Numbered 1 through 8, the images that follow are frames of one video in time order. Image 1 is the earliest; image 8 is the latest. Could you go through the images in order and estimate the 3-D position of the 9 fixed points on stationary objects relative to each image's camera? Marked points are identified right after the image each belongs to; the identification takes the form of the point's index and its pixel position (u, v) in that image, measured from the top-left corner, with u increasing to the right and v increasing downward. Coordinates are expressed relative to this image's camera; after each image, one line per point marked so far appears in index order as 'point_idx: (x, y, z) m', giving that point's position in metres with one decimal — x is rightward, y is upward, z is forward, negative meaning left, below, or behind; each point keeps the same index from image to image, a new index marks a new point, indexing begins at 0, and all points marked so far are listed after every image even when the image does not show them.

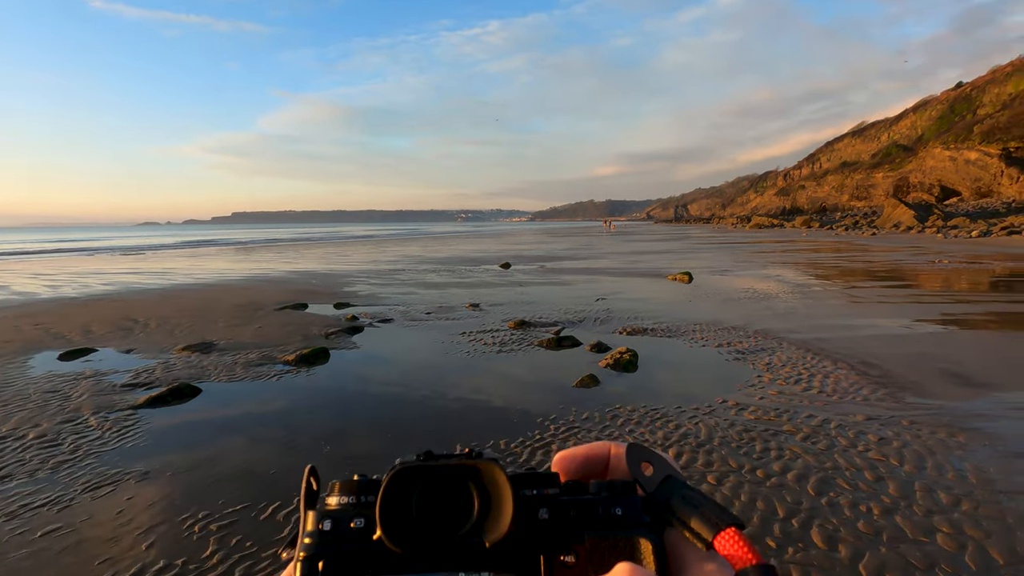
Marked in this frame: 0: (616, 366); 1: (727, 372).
0: (+1.7, -1.3, +9.8) m
1: (+3.3, -1.3, +9.4) m
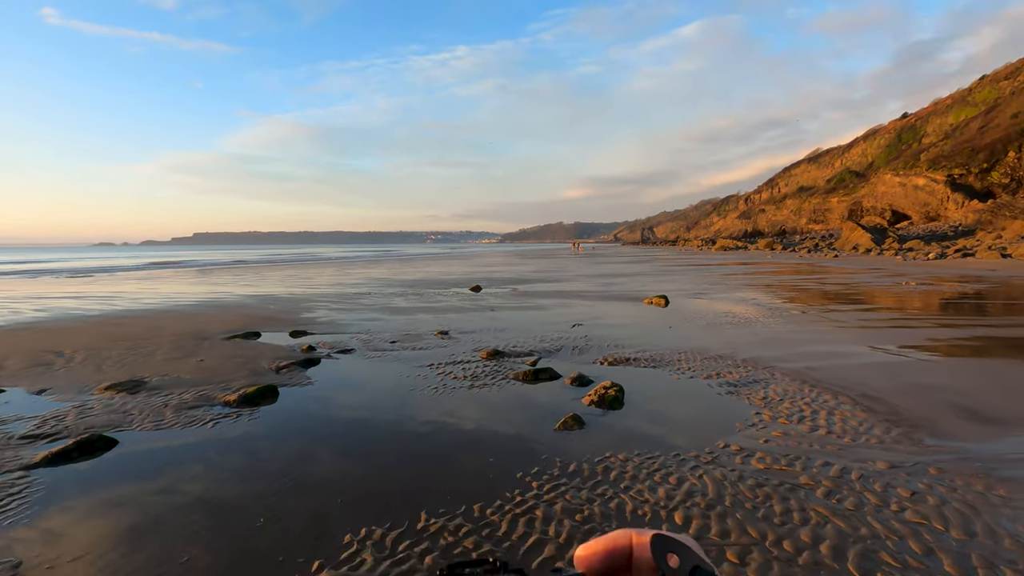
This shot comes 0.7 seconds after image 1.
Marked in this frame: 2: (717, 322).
0: (+1.3, -1.7, +8.8) m
1: (+3.0, -1.7, +8.5) m
2: (+5.4, -0.9, +15.8) m
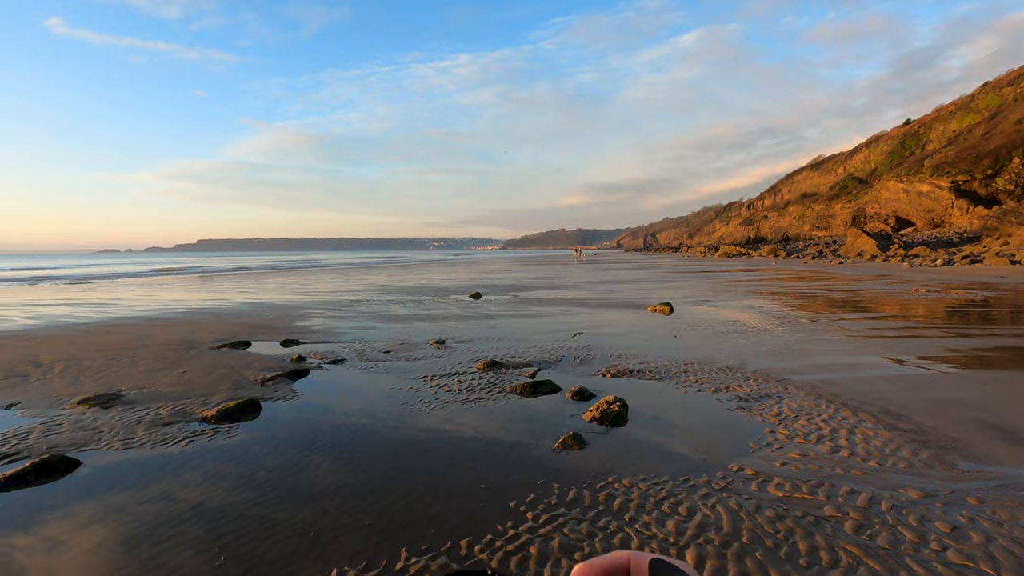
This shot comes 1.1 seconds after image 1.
0: (+1.2, -1.8, +8.2) m
1: (+2.9, -1.8, +8.0) m
2: (+5.3, -1.1, +15.2) m
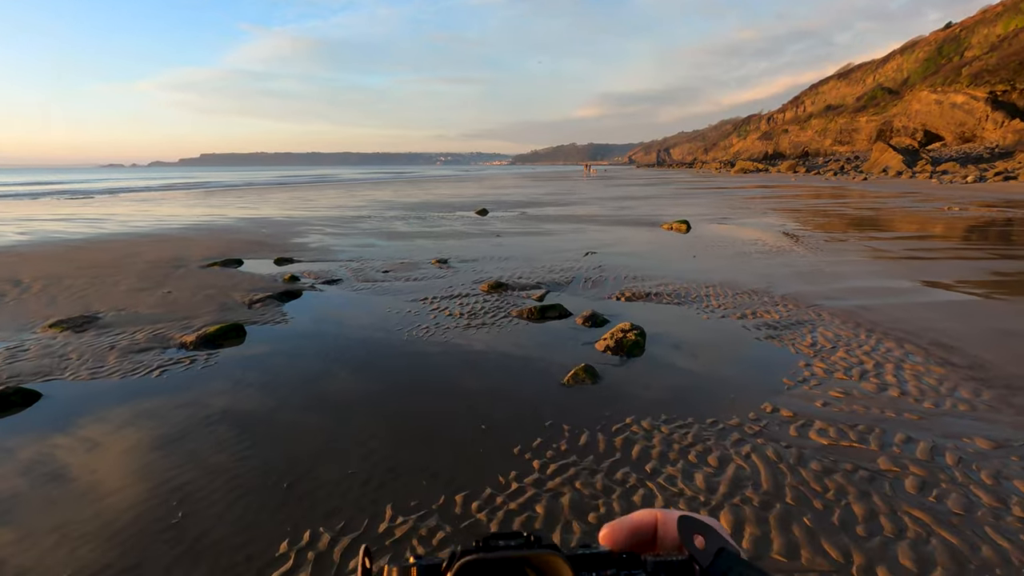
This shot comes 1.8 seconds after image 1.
0: (+1.3, -0.8, +7.5) m
1: (+3.0, -0.8, +7.2) m
2: (+5.5, +0.9, +14.2) m
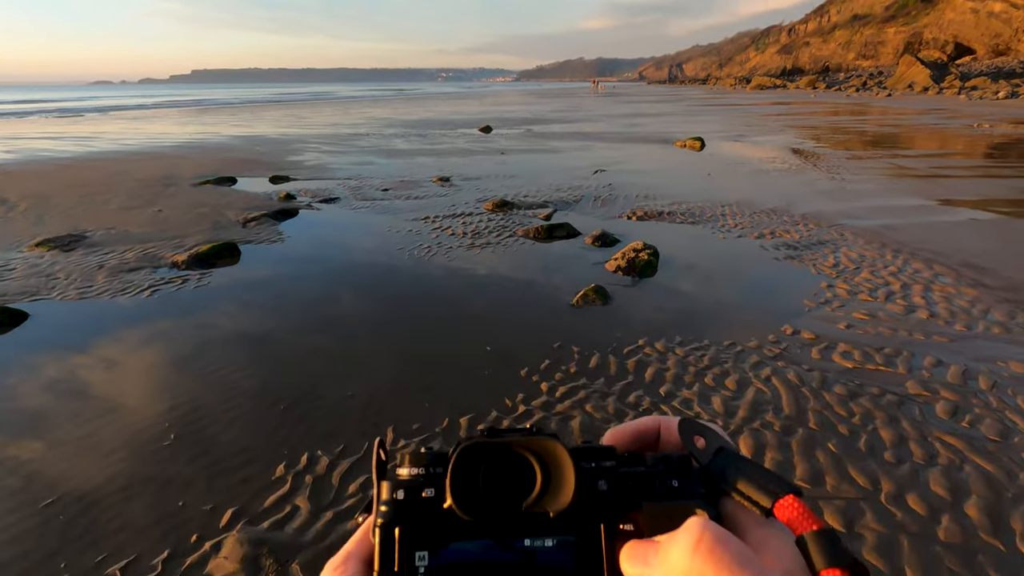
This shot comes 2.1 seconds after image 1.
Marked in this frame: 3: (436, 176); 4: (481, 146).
0: (+1.4, +0.2, +7.1) m
1: (+3.0, +0.1, +6.8) m
2: (+5.6, +2.7, +13.6) m
3: (-1.6, +2.4, +12.8) m
4: (-0.9, +4.1, +17.5) m
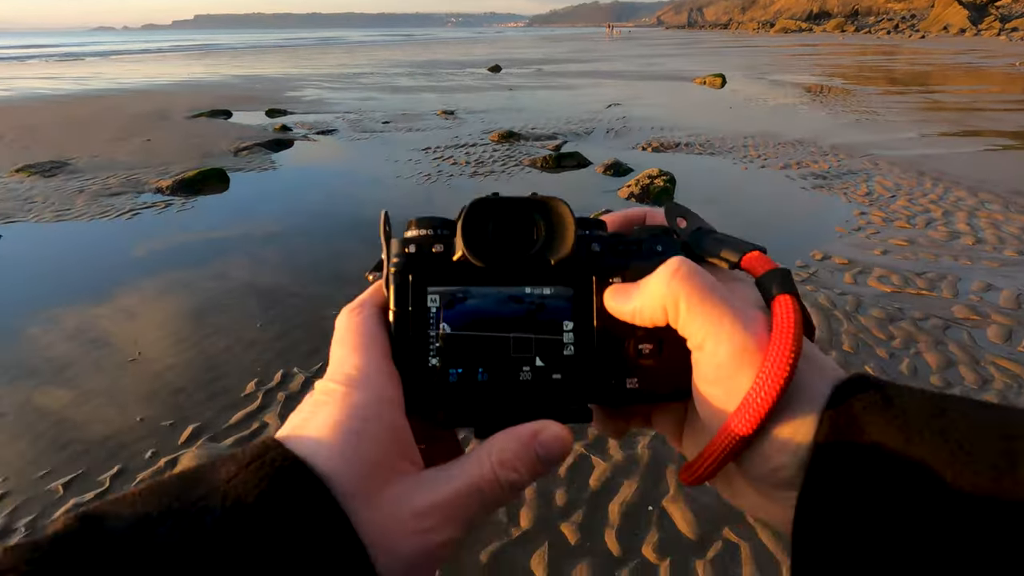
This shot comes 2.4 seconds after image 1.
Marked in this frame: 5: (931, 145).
0: (+1.4, +1.0, +6.6) m
1: (+3.1, +0.8, +6.3) m
2: (+5.8, +3.9, +12.8) m
3: (-1.4, +3.6, +12.2) m
4: (-0.6, +5.7, +16.7) m
5: (+5.9, +2.0, +8.5) m
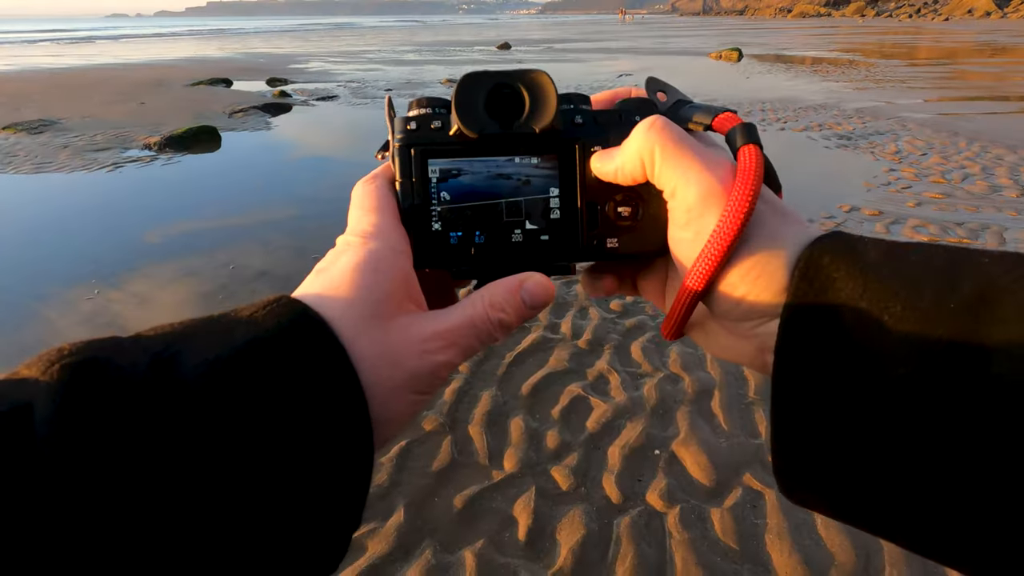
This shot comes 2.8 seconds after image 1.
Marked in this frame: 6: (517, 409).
0: (+1.5, +1.3, +6.2) m
1: (+3.1, +1.2, +5.8) m
2: (+6.0, +4.3, +12.3) m
3: (-1.3, +4.1, +11.8) m
4: (-0.4, +6.2, +16.2) m
5: (+6.0, +2.4, +8.0) m
6: (0.0, -0.6, +3.0) m
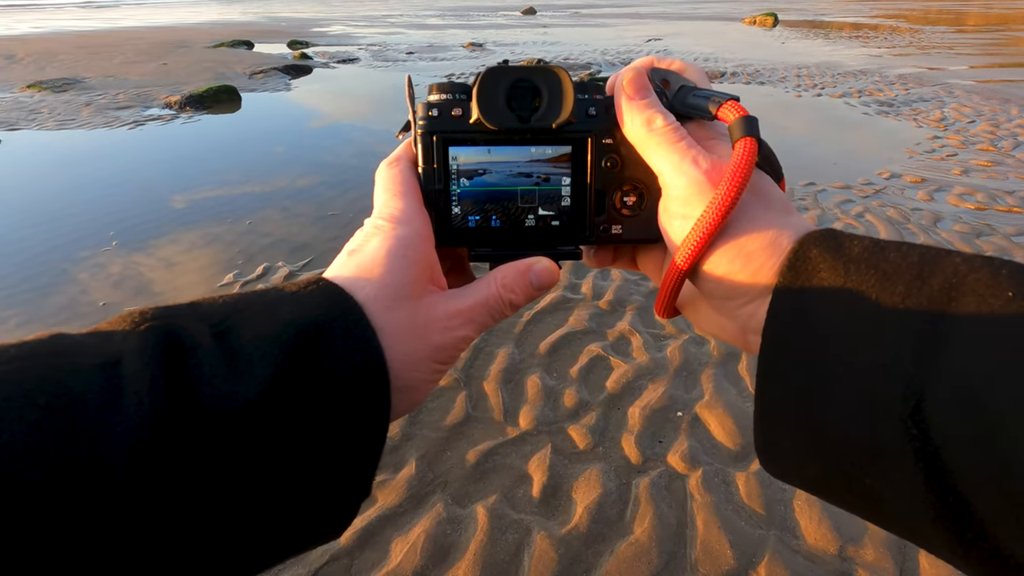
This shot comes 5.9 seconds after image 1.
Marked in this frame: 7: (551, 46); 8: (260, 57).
0: (+1.7, +1.7, +5.9) m
1: (+3.3, +1.4, +5.6) m
2: (+6.5, +4.8, +11.8) m
3: (-0.8, +4.7, +11.5) m
4: (+0.3, +6.9, +15.8) m
5: (+6.3, +2.6, +7.6) m
6: (+0.1, -0.4, +2.9) m
7: (+0.7, +4.6, +11.4) m
8: (-4.3, +4.0, +10.4) m
